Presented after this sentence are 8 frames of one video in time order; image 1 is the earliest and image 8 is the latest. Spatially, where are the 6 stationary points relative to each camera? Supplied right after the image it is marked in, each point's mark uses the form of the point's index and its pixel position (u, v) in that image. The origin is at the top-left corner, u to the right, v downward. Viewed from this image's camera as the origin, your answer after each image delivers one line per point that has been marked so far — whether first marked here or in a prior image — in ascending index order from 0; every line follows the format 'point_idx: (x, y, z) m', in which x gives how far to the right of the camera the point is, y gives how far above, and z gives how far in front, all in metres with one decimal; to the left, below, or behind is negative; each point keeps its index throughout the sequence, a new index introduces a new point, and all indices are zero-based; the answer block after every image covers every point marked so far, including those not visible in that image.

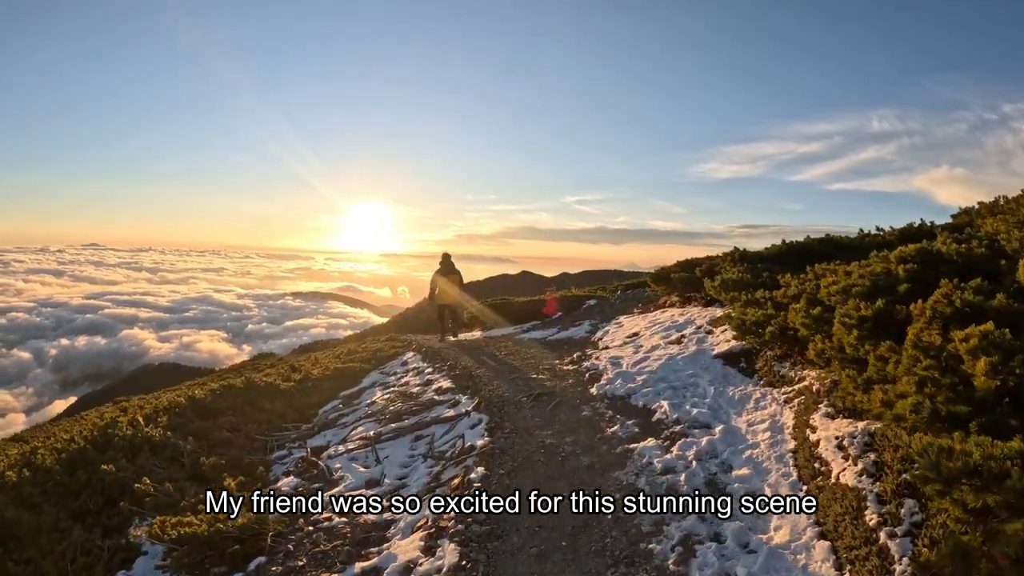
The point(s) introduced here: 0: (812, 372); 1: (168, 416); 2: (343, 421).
0: (+5.5, -1.6, +10.7) m
1: (-8.6, -3.3, +14.4) m
2: (-4.0, -3.1, +13.6) m
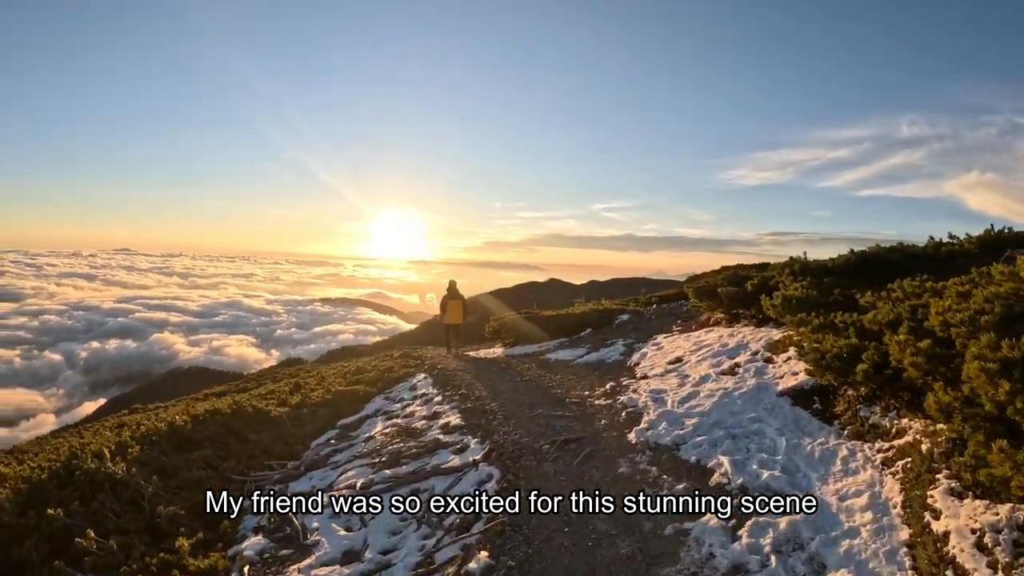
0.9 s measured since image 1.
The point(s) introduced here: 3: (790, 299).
0: (+5.8, -2.0, +8.3) m
1: (-8.1, -3.5, +12.7) m
2: (-3.6, -3.4, +11.6) m
3: (+6.2, -0.2, +13.0) m
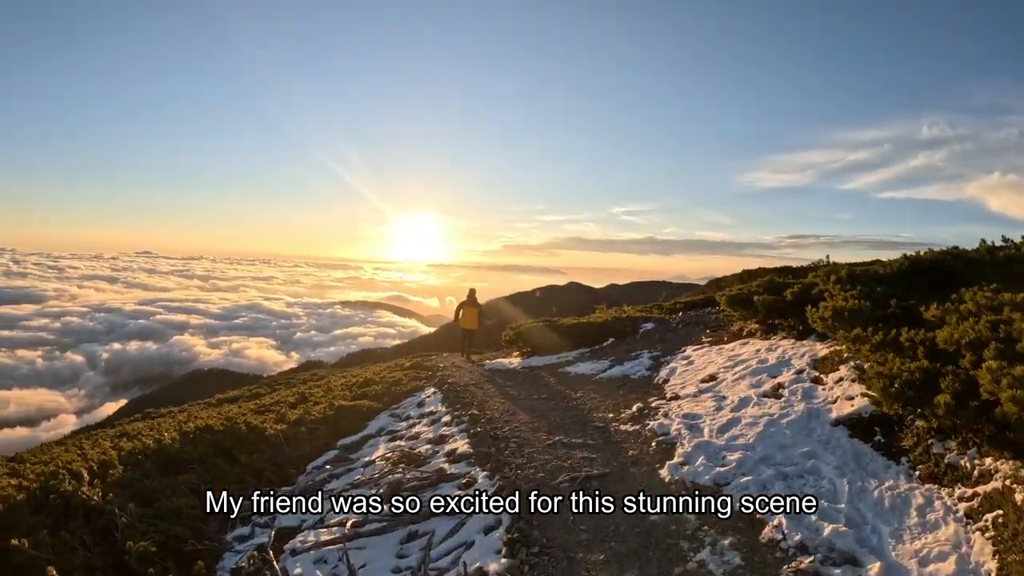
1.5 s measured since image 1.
0: (+6.0, -2.1, +6.9) m
1: (-7.8, -3.7, +11.7) m
2: (-3.3, -3.6, +10.5) m
3: (+6.5, -0.4, +11.5) m
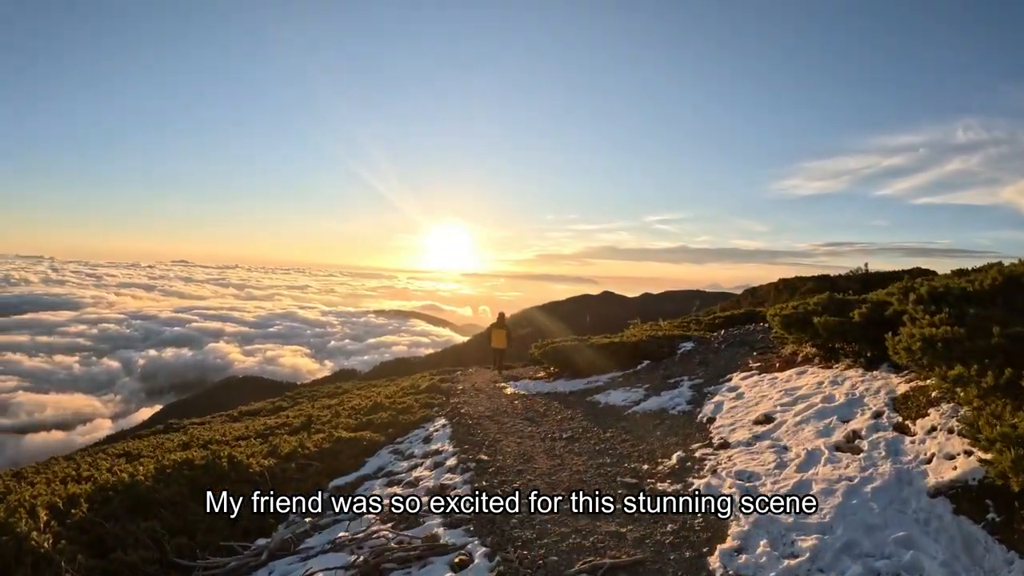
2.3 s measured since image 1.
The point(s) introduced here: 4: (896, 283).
0: (+5.9, -2.5, +4.8) m
1: (-7.6, -4.0, +10.4) m
2: (-3.1, -3.9, +8.9) m
3: (+6.8, -0.9, +9.4) m
4: (+8.8, +0.1, +13.4) m
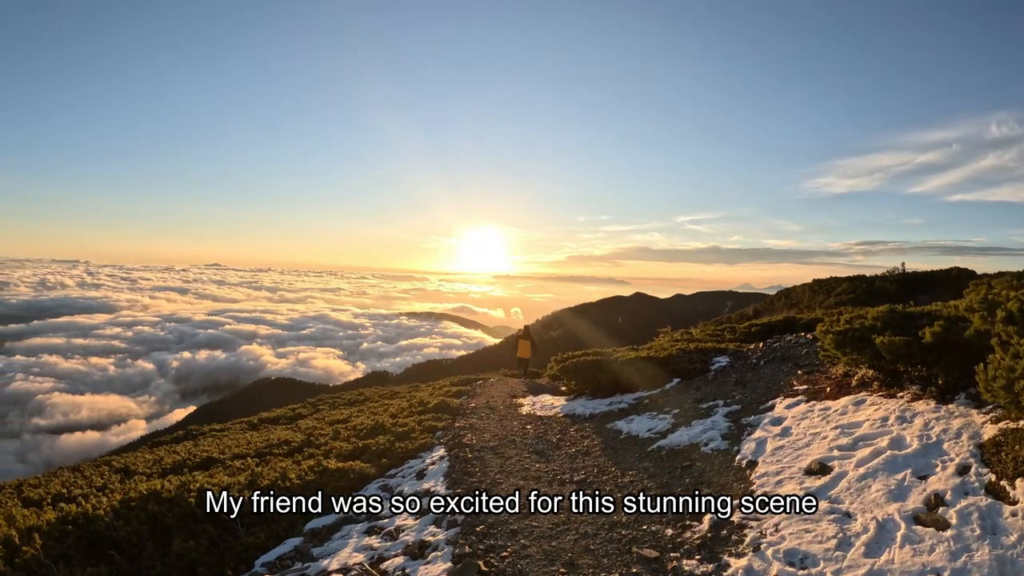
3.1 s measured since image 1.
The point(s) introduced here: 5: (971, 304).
0: (+5.6, -2.7, +2.9) m
1: (-7.6, -4.2, +9.2) m
2: (-3.2, -4.2, +7.5) m
3: (+6.7, -1.1, +7.5) m
4: (+9.0, -0.2, +11.3) m
5: (+8.7, -0.4, +11.1) m
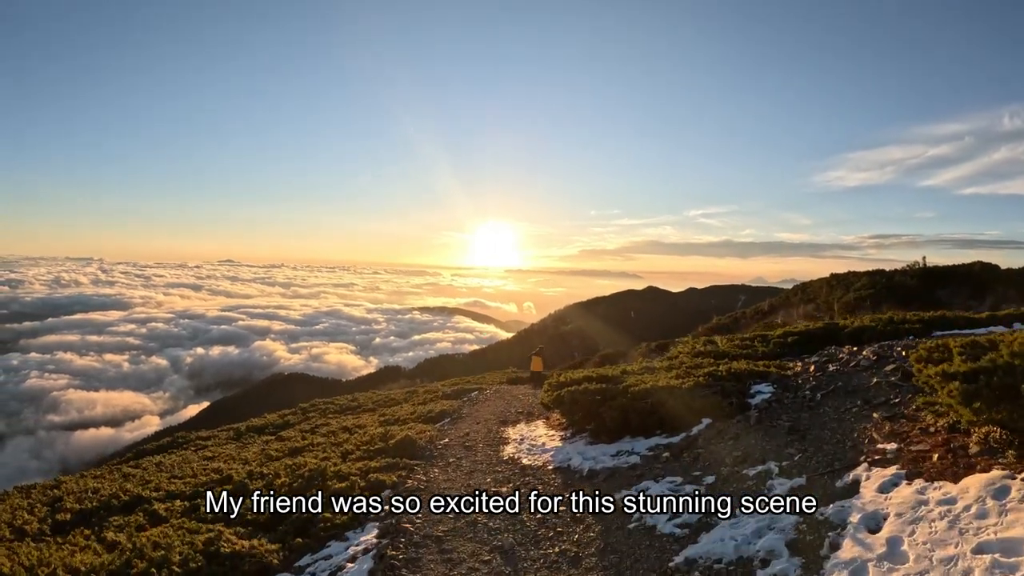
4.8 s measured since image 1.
0: (+5.8, -3.5, +1.0) m
1: (-7.2, -4.8, +7.7) m
2: (-2.9, -4.8, +5.9) m
3: (+7.1, -1.8, +5.6) m
4: (+9.5, -0.9, +9.4) m
5: (+9.2, -1.1, +9.2) m
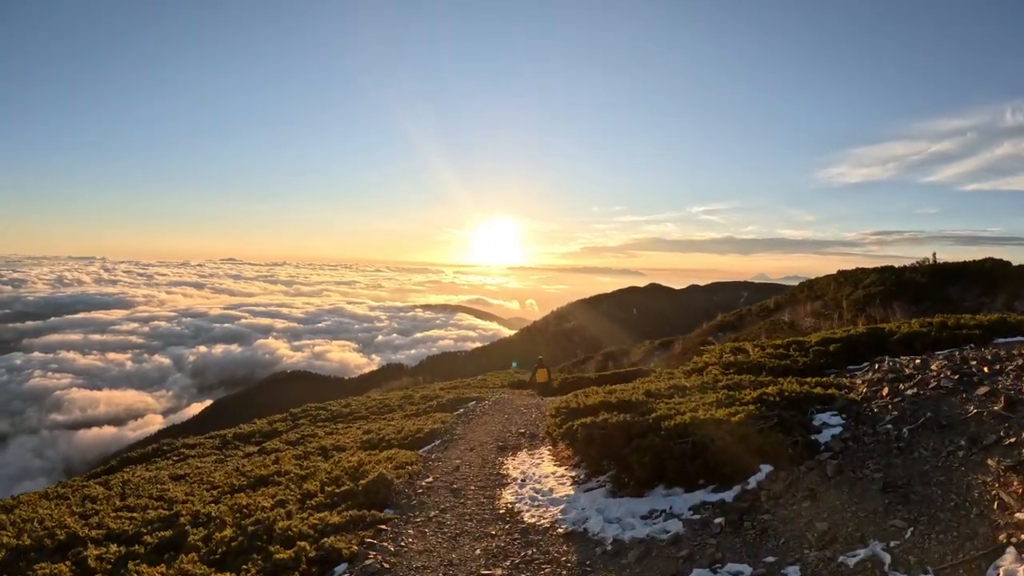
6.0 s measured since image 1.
0: (+6.0, -3.7, +0.8) m
1: (-7.0, -5.0, +7.5) m
2: (-2.7, -5.0, +5.6) m
3: (+7.3, -2.0, +5.3) m
4: (+9.7, -1.0, +9.1) m
5: (+9.4, -1.2, +8.9) m
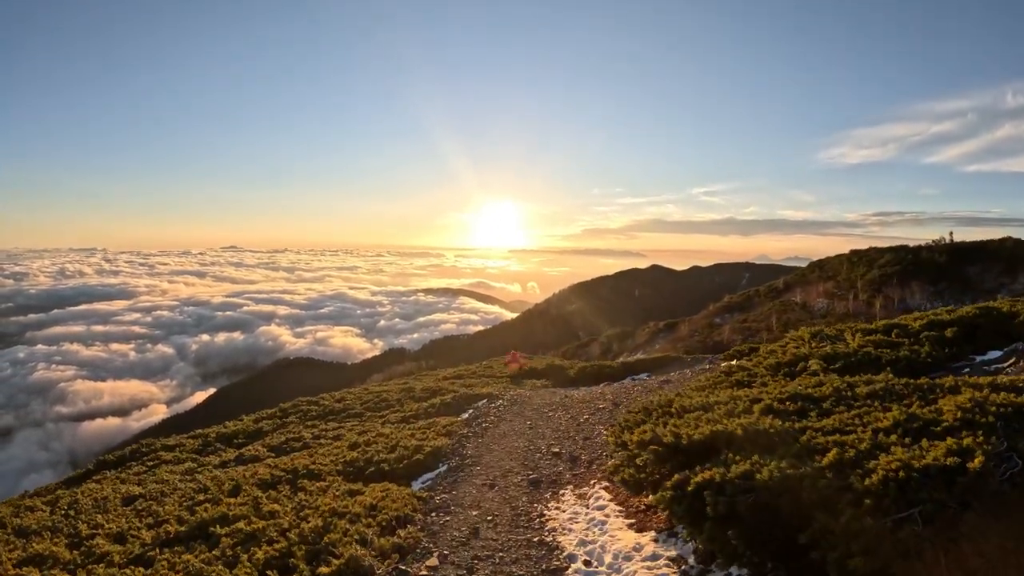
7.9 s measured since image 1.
0: (+7.0, -4.9, +0.1) m
1: (-6.0, -5.9, +6.8) m
2: (-1.7, -6.0, +5.0) m
3: (+8.2, -3.0, +4.6) m
4: (+10.6, -1.9, +8.3) m
5: (+10.3, -2.1, +8.1) m
